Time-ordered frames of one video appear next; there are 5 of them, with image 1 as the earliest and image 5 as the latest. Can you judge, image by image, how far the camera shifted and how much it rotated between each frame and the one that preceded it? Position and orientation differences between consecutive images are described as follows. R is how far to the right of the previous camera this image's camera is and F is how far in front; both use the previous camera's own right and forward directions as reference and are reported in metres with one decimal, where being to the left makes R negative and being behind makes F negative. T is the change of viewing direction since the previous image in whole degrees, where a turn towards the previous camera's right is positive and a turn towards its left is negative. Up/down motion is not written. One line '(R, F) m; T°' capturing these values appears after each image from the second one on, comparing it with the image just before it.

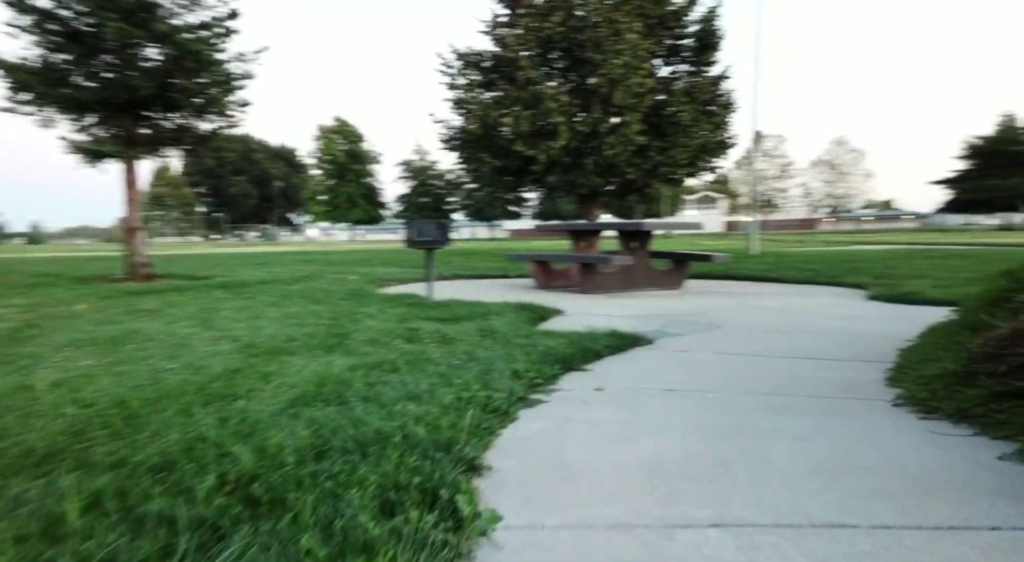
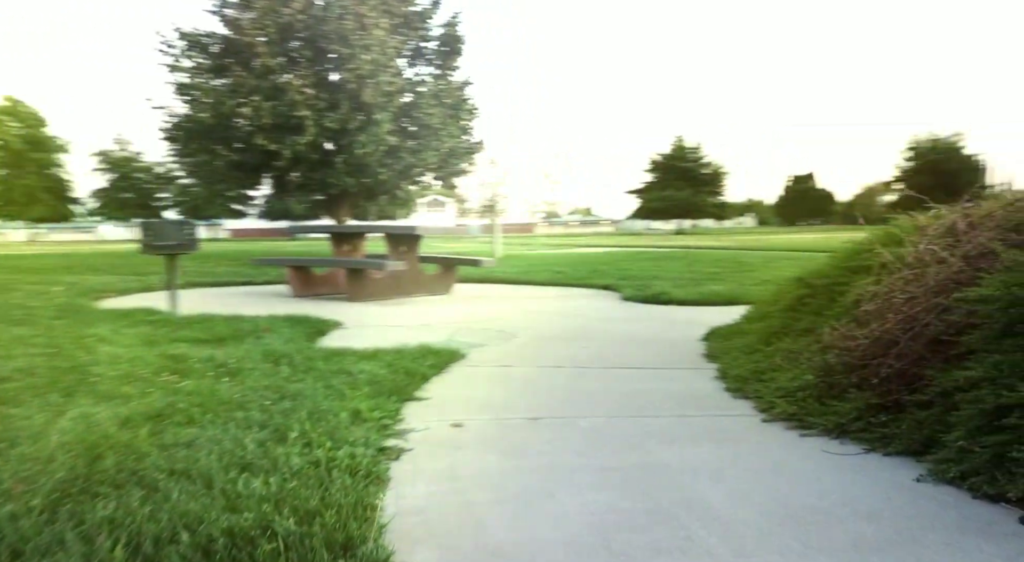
(-0.4, +0.6) m; +20°
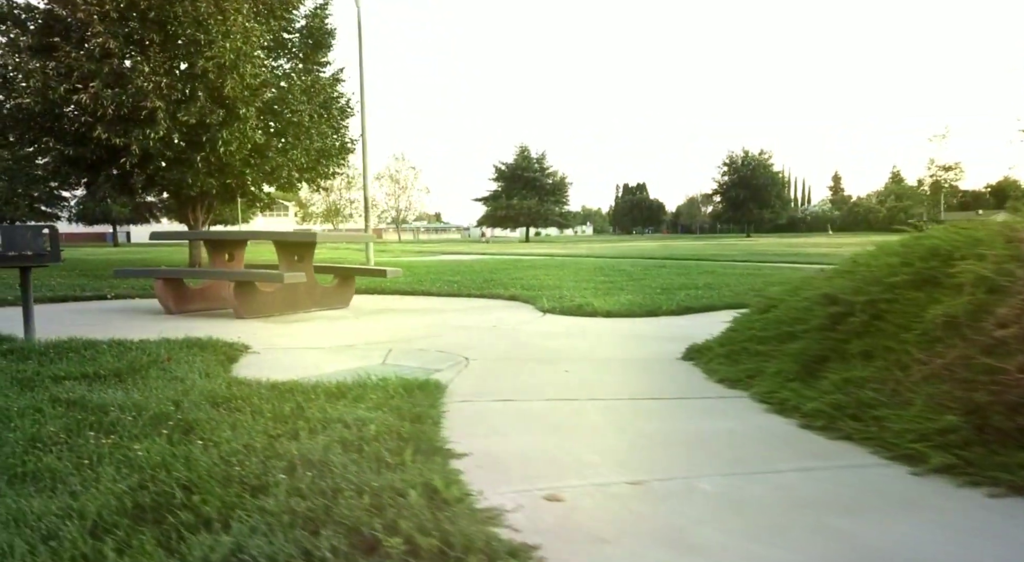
(-0.8, +0.8) m; +12°
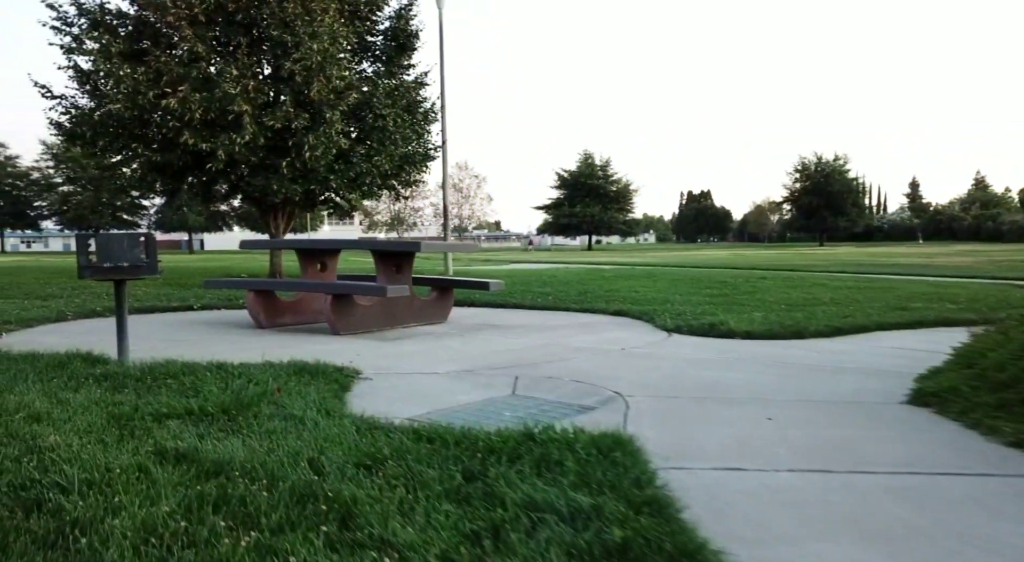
(-0.7, +0.9) m; -5°
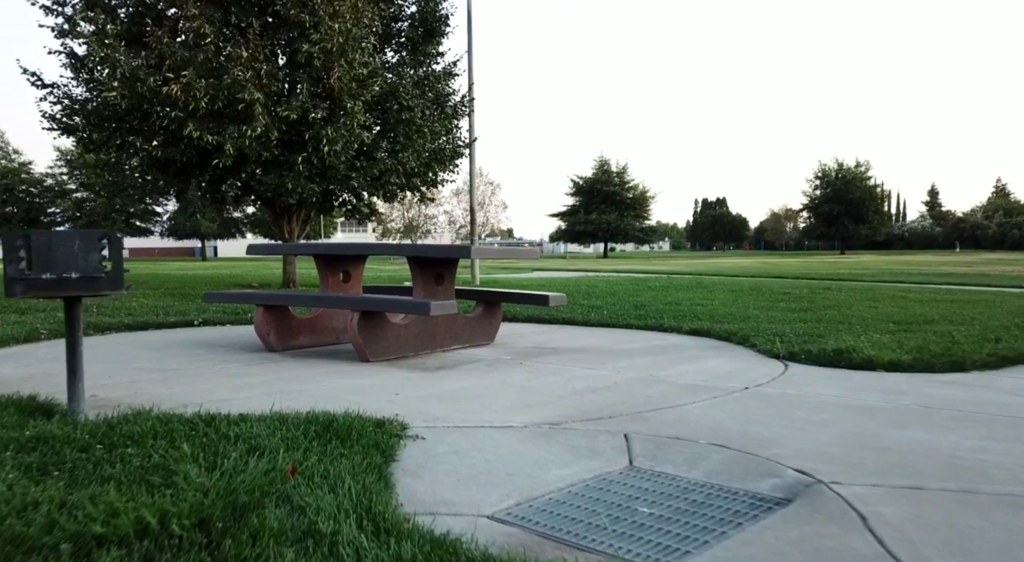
(-0.5, +1.8) m; -1°
